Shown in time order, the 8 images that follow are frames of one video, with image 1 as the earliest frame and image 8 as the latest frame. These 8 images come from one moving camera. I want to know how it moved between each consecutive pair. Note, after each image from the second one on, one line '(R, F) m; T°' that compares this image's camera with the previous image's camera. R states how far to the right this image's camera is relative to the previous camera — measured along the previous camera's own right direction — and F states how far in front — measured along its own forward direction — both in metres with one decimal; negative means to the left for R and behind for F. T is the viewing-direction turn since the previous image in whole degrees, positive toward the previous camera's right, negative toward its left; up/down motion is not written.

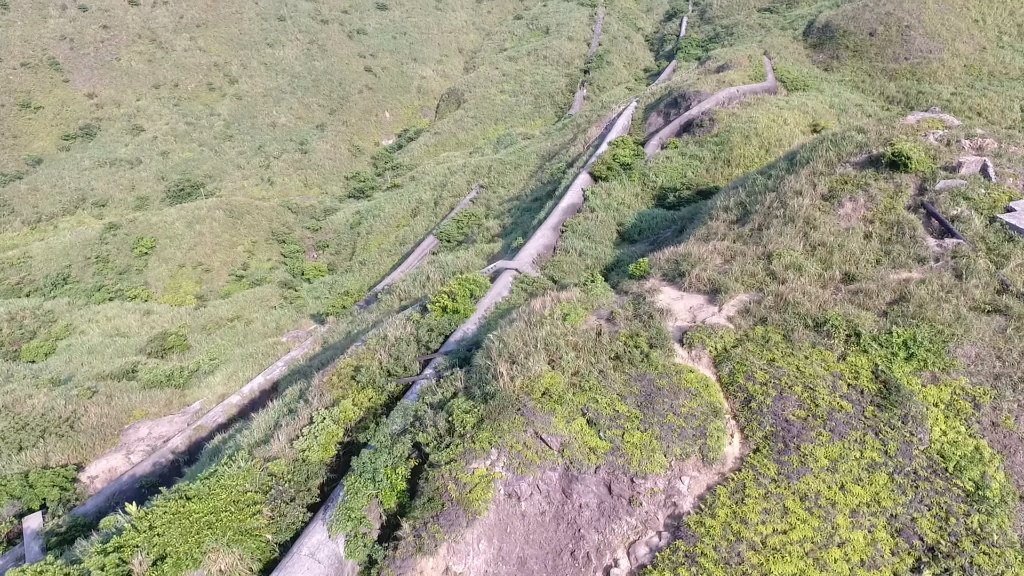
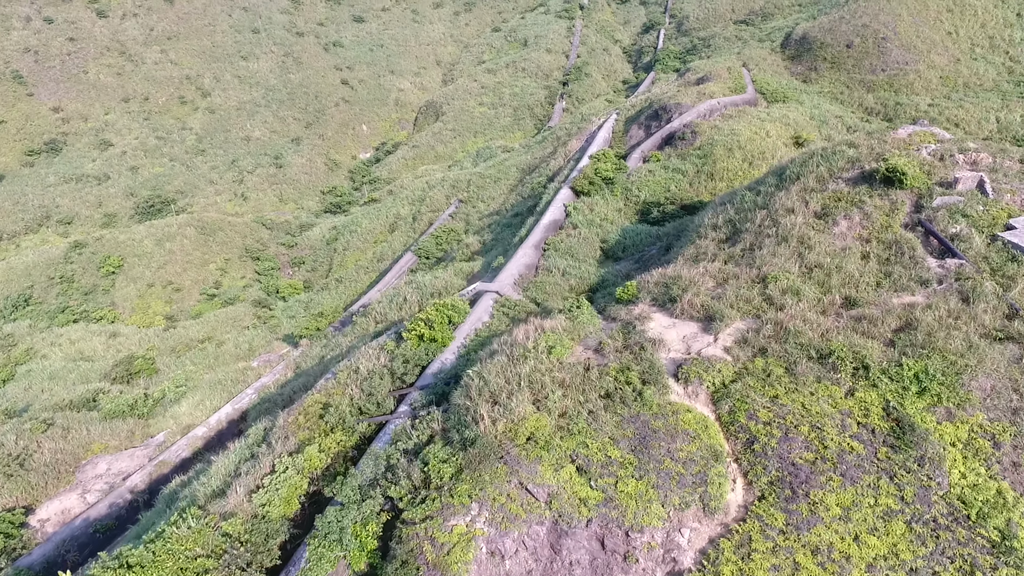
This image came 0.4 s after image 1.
(0.0, +0.5) m; +2°
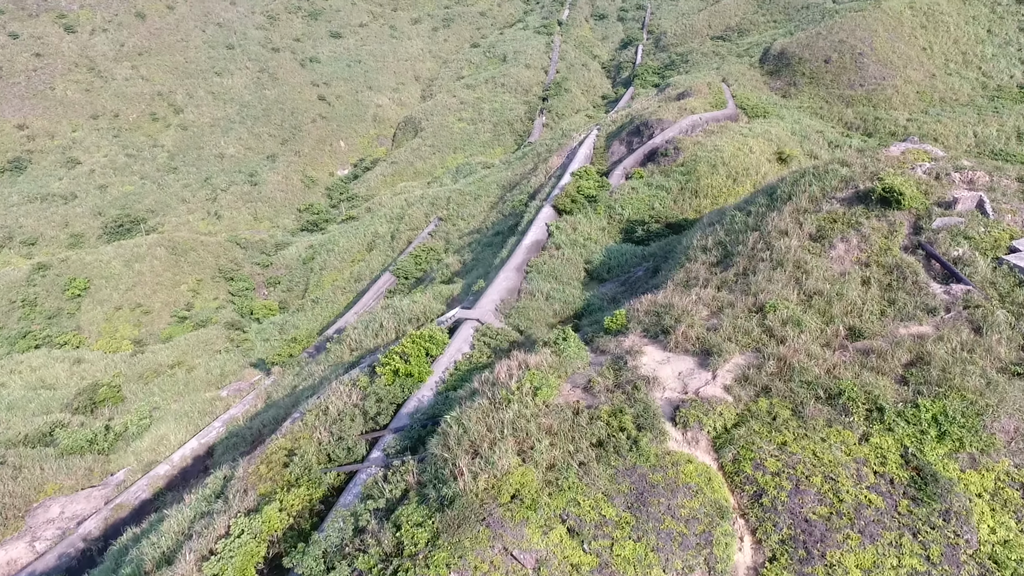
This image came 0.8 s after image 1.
(0.0, +0.5) m; +2°
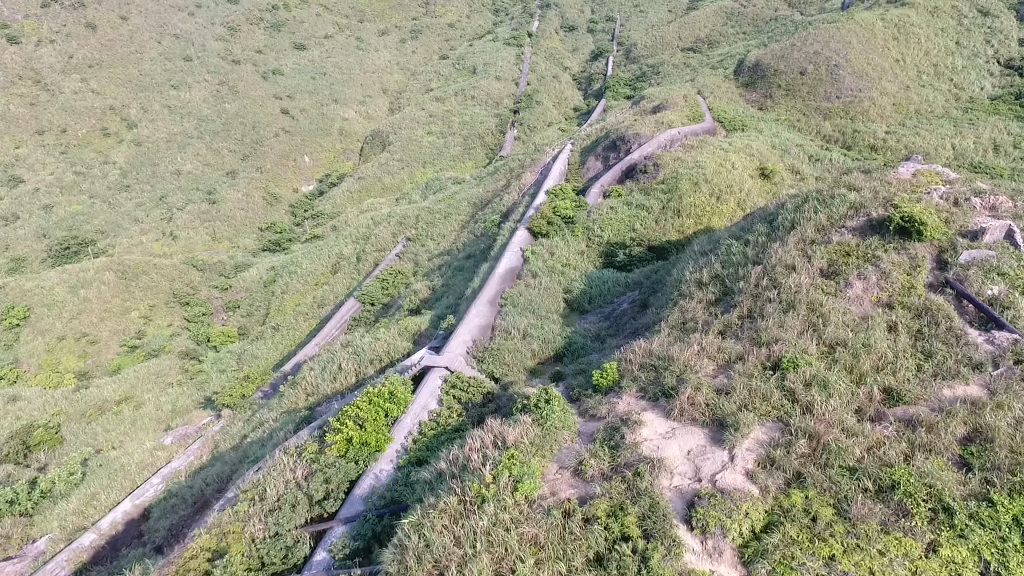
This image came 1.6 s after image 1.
(0.0, +1.1) m; +2°
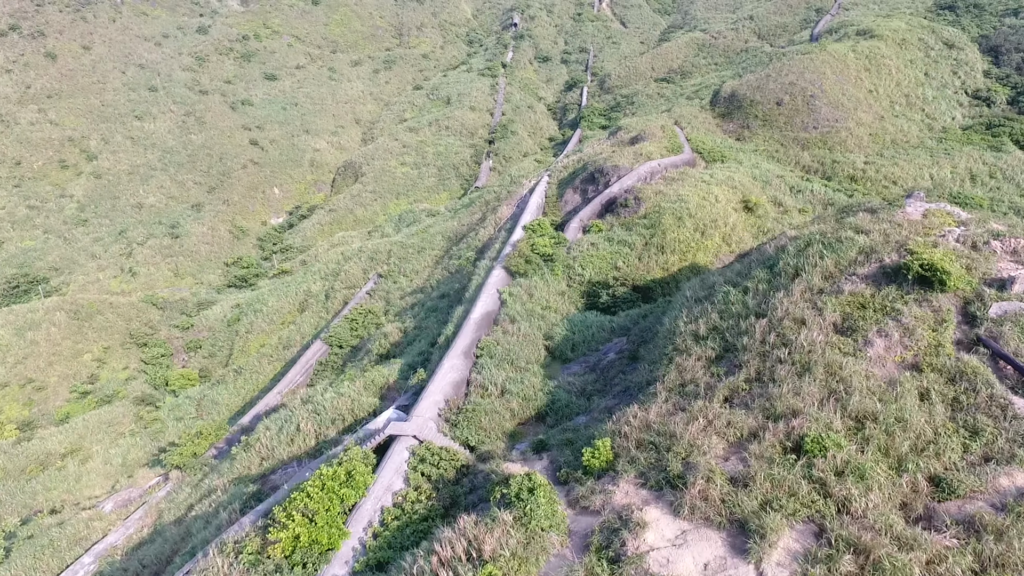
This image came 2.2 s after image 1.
(0.0, +0.9) m; +2°
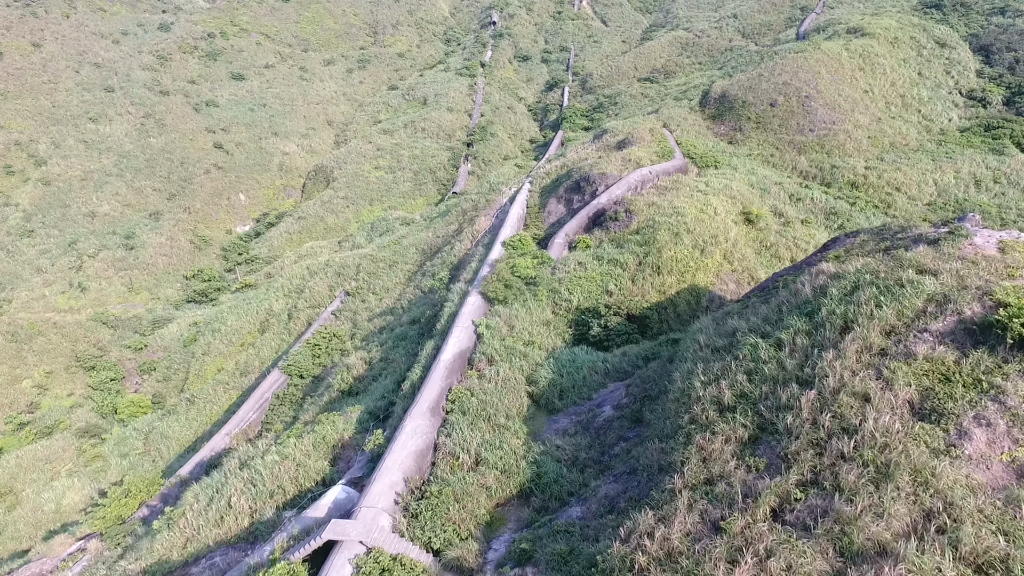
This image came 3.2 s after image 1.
(+0.1, +1.6) m; +2°
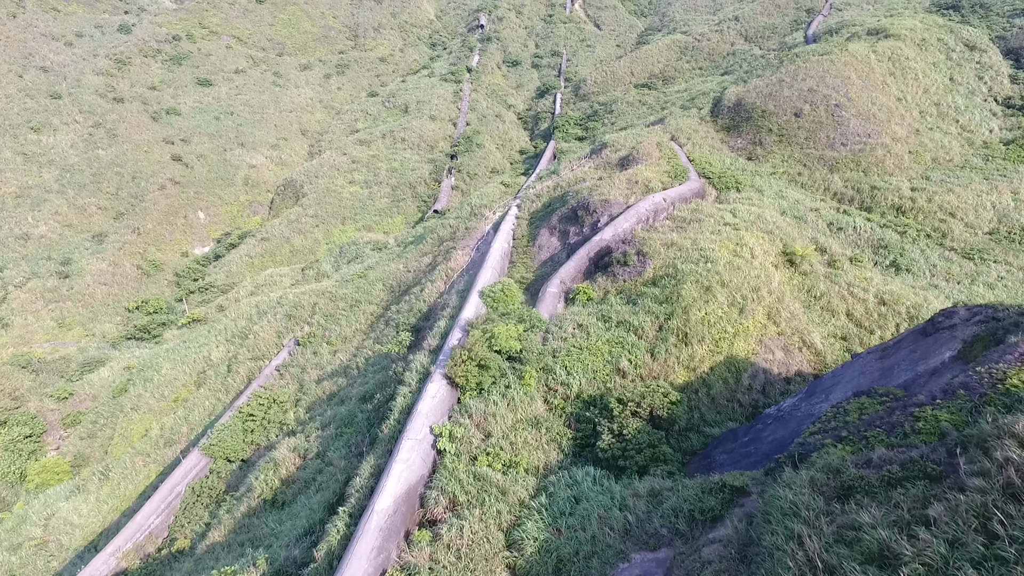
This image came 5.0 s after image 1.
(+0.2, +3.2) m; +1°
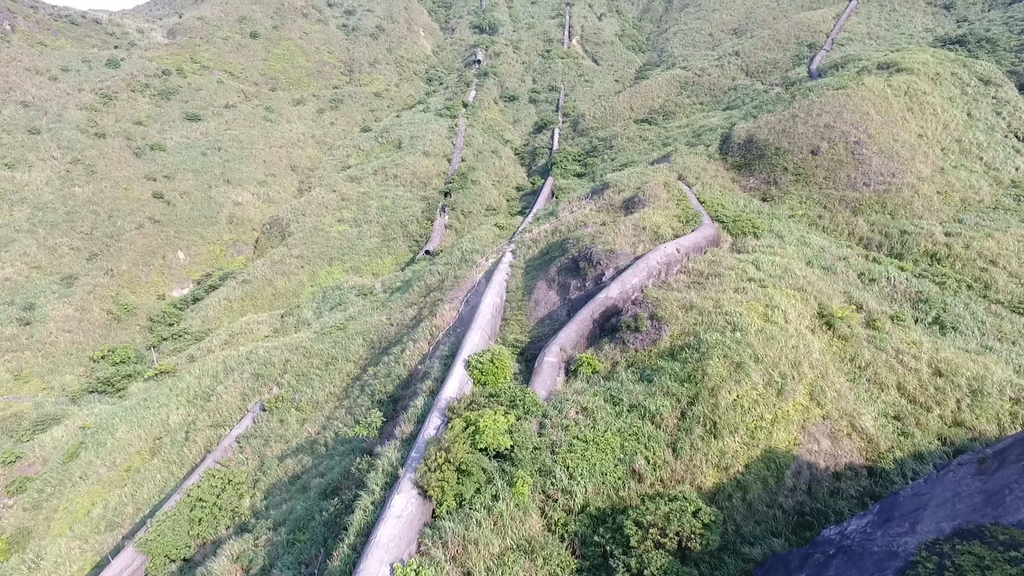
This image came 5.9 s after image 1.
(+0.1, +1.7) m; 0°
